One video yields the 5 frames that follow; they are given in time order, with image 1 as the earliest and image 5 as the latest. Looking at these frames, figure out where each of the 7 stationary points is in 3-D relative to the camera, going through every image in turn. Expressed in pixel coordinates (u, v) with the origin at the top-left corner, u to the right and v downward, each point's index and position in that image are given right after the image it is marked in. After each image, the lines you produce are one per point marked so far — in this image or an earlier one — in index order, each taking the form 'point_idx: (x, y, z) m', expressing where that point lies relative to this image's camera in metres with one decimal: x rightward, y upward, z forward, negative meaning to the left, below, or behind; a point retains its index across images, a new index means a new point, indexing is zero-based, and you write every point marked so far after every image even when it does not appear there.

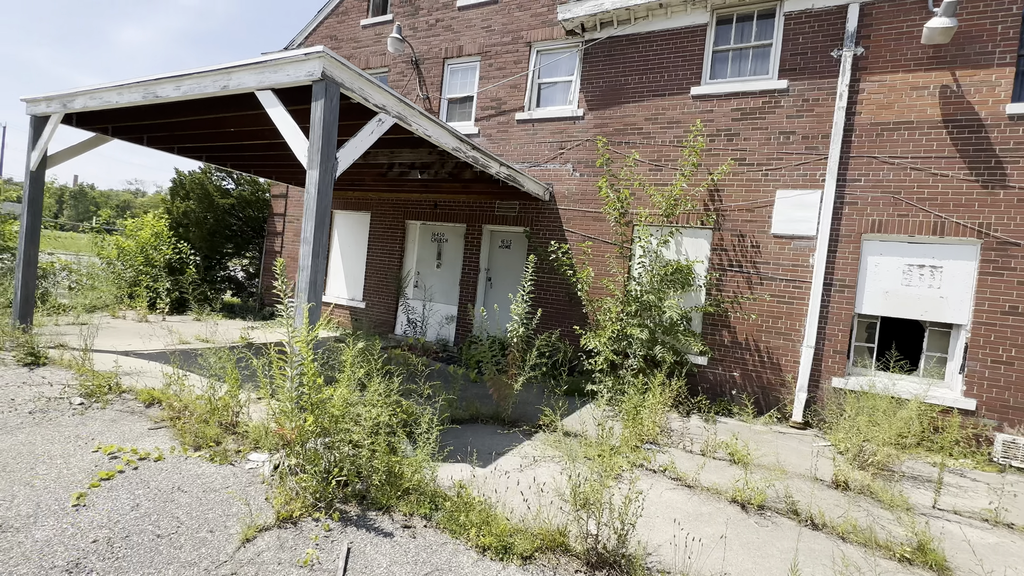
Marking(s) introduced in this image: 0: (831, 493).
0: (+2.4, -1.6, +3.6) m
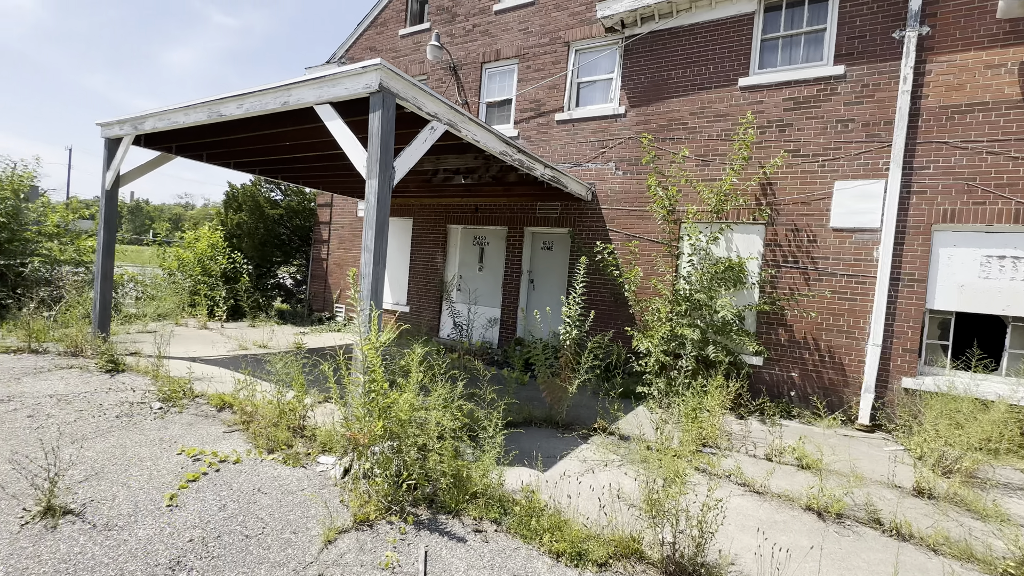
0: (+2.9, -1.5, +3.4) m
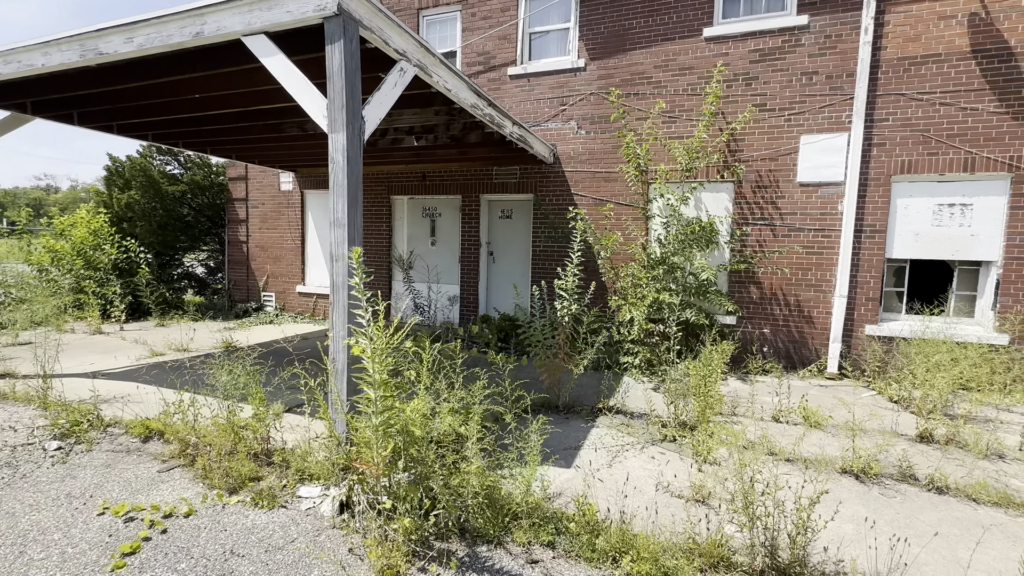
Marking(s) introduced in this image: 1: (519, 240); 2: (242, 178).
0: (+3.0, -1.2, +3.4) m
1: (+0.1, +0.7, +7.2) m
2: (-5.1, +2.1, +8.9) m
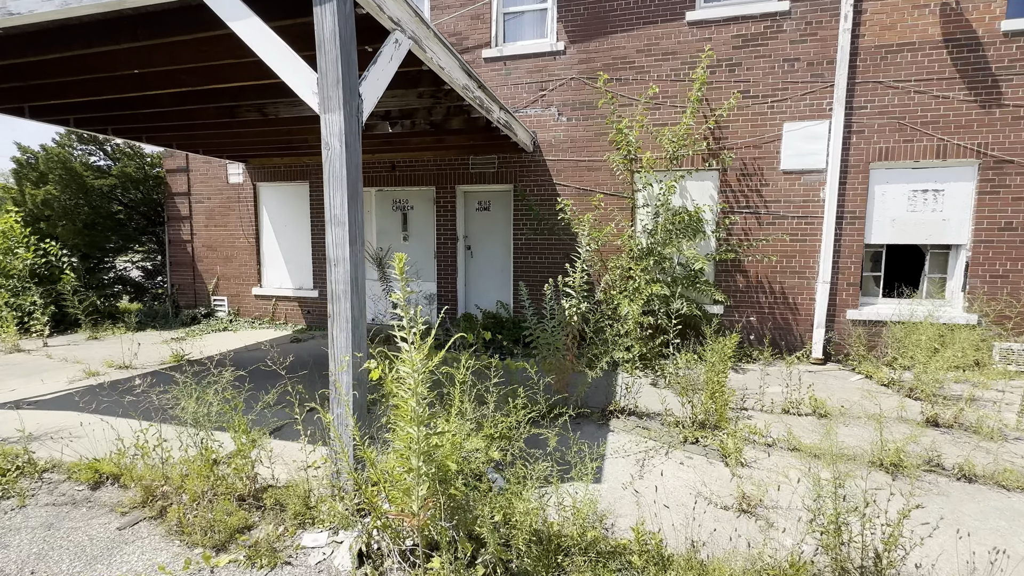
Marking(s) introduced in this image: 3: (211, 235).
0: (+3.1, -1.1, +3.4) m
1: (-0.2, +0.8, +6.9) m
2: (-5.6, +2.0, +8.0) m
3: (-5.1, +0.9, +8.0) m
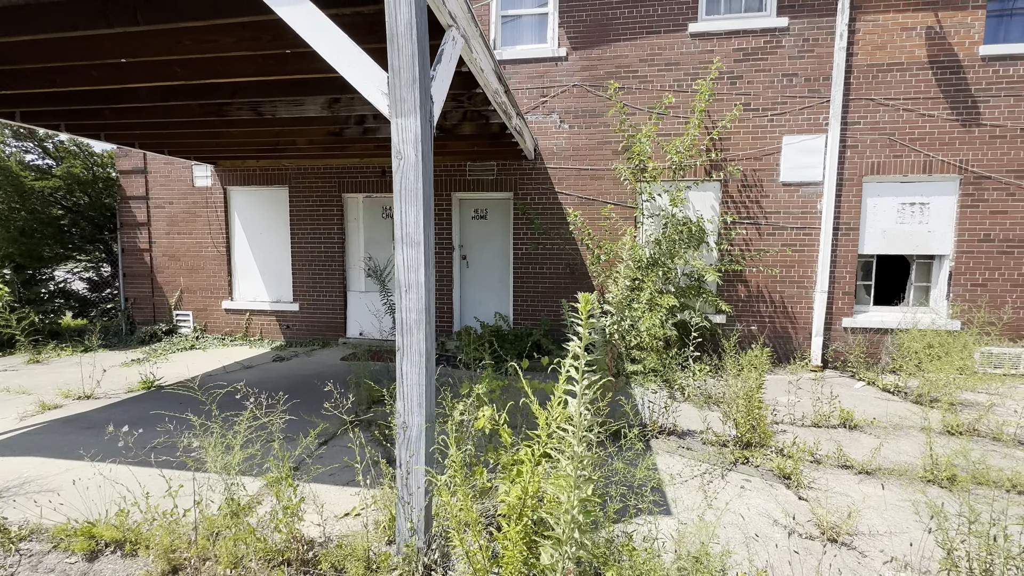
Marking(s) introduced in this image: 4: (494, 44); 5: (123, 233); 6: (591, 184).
0: (+3.5, -1.2, +3.5) m
1: (-0.2, +0.6, +6.6) m
2: (-5.7, +1.8, +7.2) m
3: (-5.2, +0.7, +7.2) m
4: (-0.2, +3.3, +6.4) m
5: (-6.0, +0.9, +7.3) m
6: (+1.0, +1.4, +6.2) m
